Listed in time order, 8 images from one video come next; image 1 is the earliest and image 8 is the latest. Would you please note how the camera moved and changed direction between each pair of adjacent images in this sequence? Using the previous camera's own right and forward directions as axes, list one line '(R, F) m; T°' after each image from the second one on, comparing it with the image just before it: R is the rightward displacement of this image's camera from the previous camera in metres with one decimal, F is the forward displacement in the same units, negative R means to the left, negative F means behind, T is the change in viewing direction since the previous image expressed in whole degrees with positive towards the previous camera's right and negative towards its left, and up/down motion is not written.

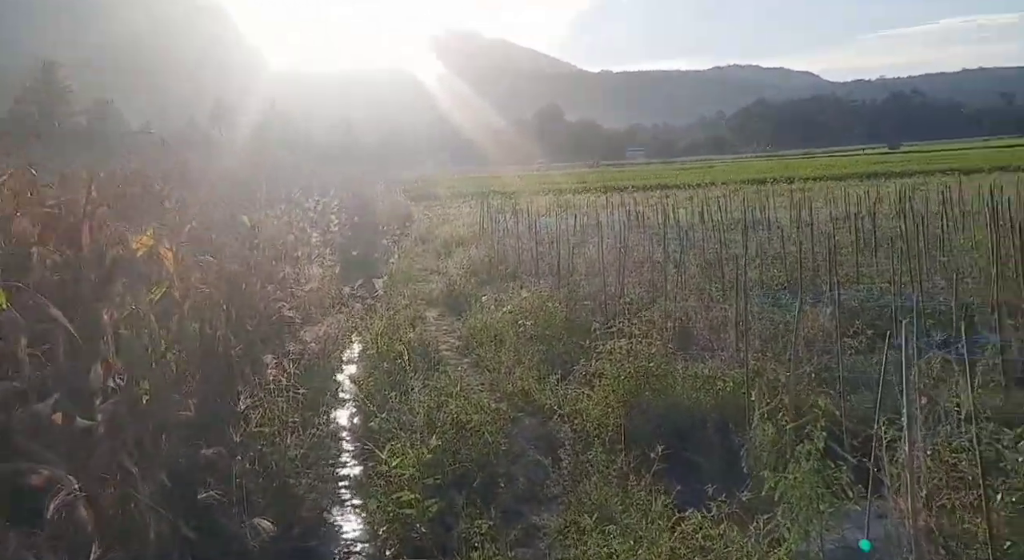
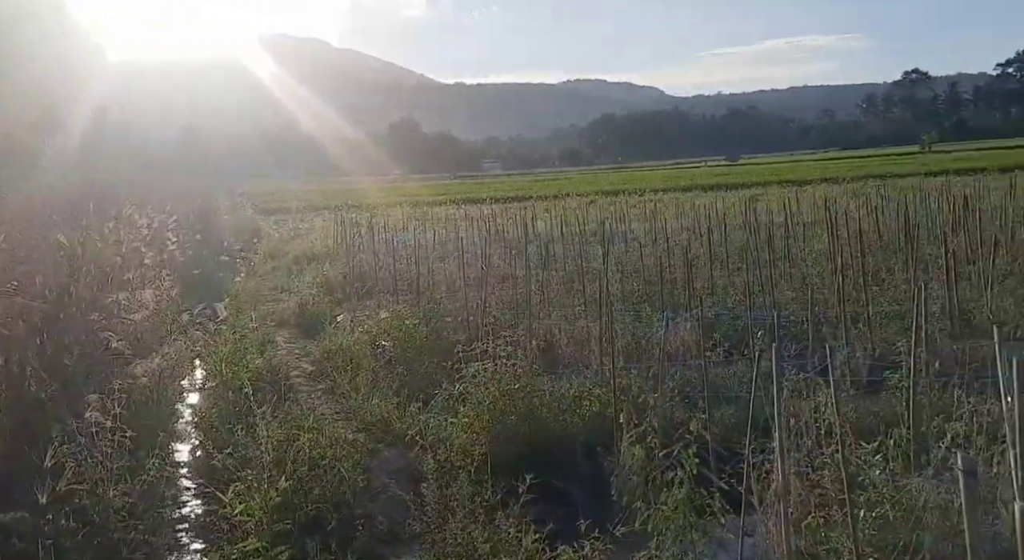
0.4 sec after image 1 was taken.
(0.0, +0.3) m; +10°
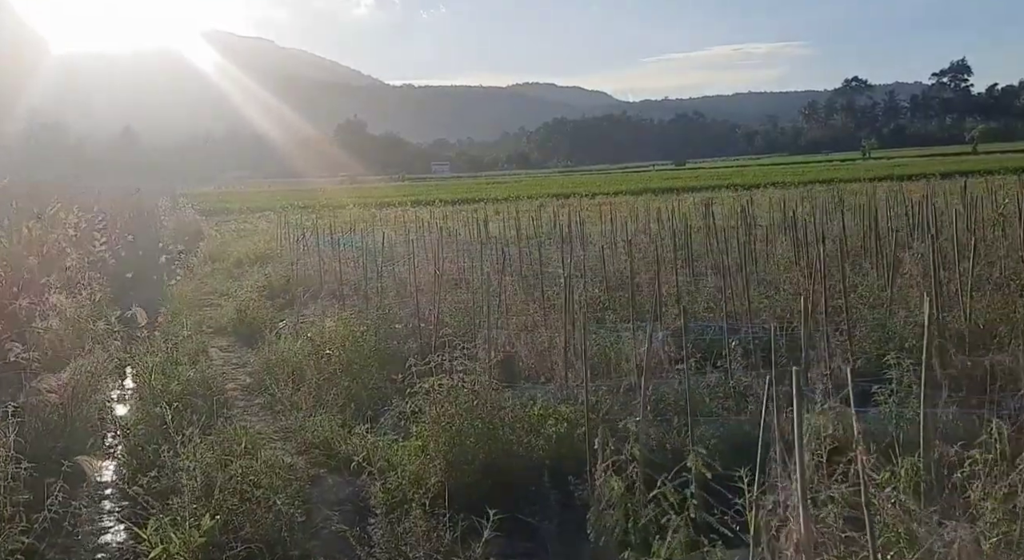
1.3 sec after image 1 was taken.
(-0.1, +0.5) m; +4°
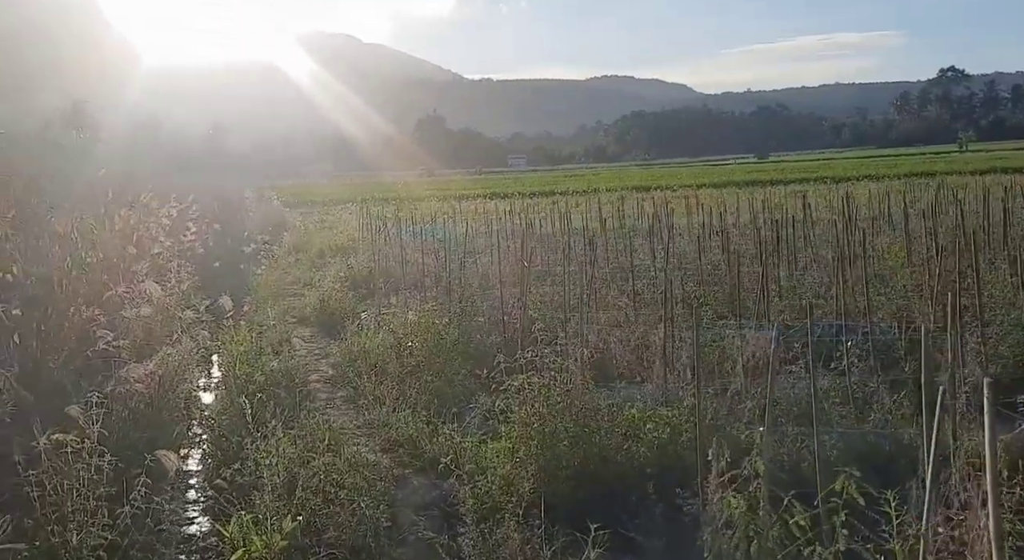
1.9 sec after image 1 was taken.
(-0.1, +0.3) m; -5°
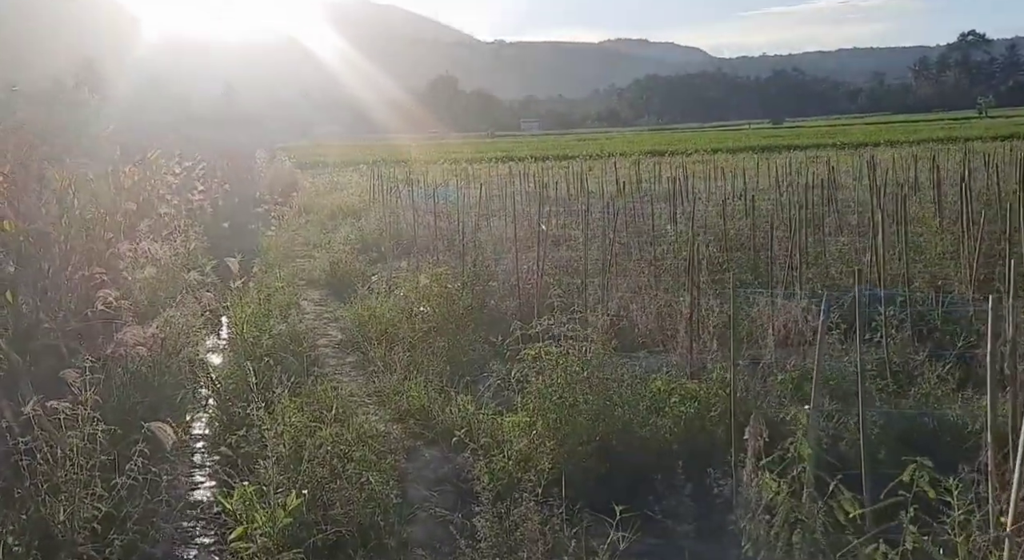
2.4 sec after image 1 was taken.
(0.0, +0.3) m; -1°
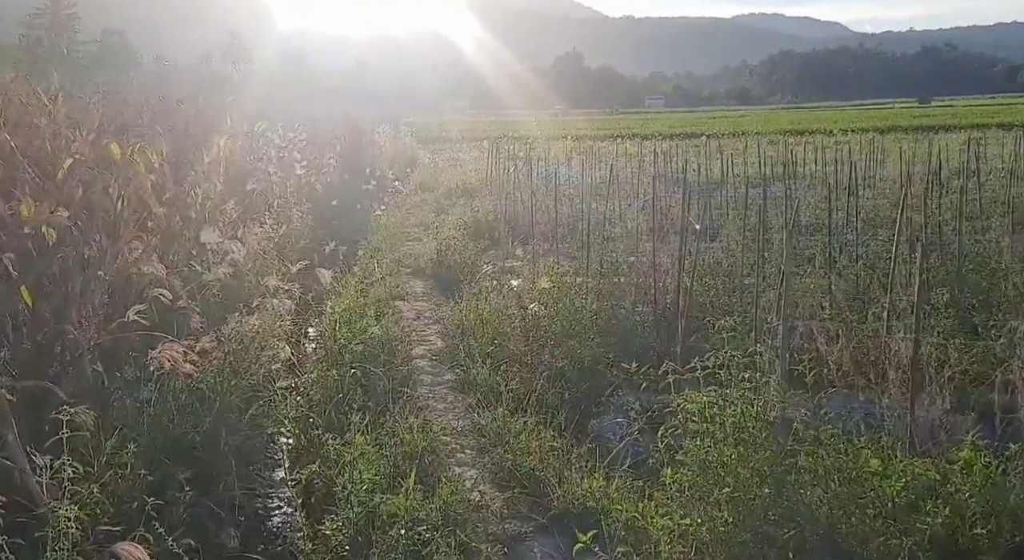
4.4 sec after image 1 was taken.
(-0.1, +1.4) m; -8°
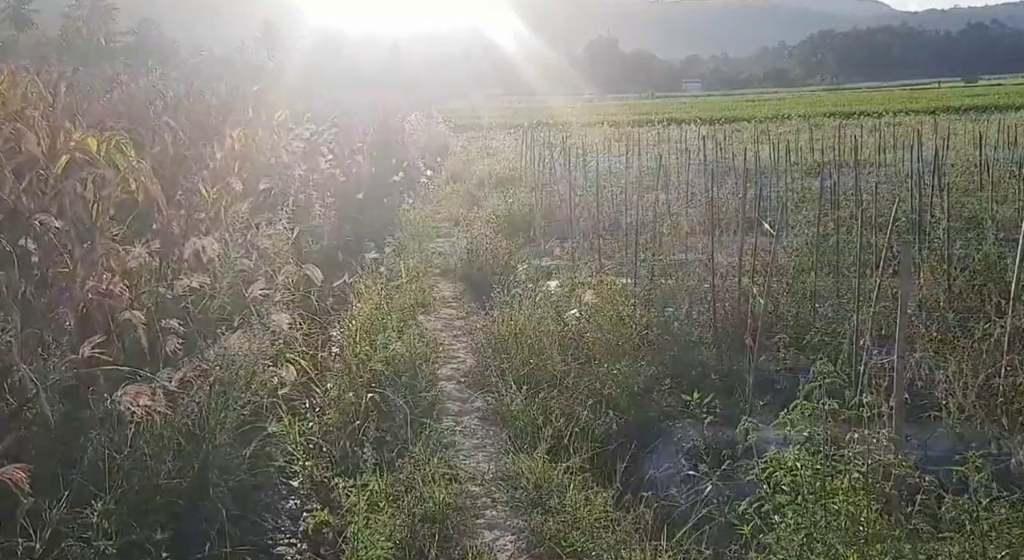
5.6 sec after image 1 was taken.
(0.0, +0.8) m; -2°
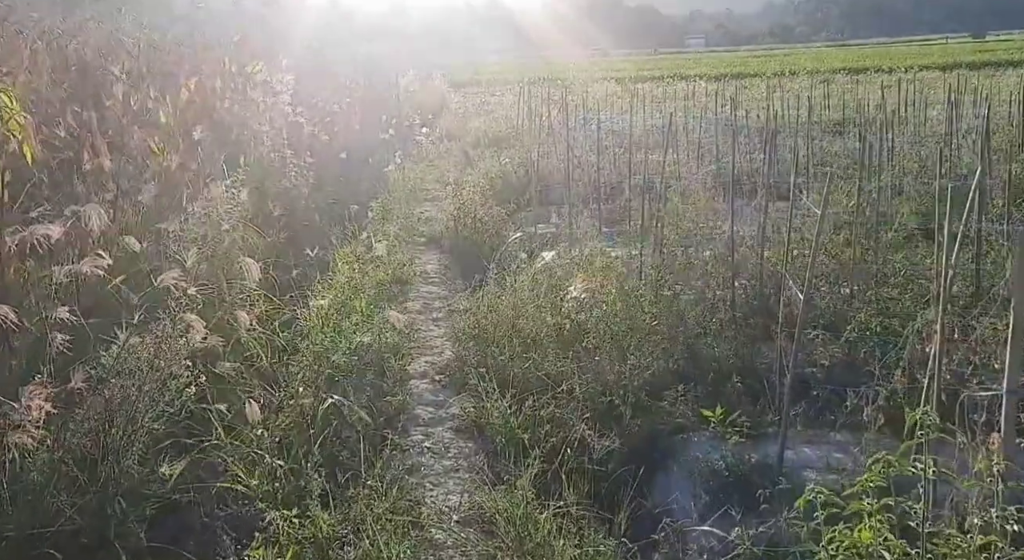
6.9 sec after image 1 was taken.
(+0.1, +0.9) m; 0°
